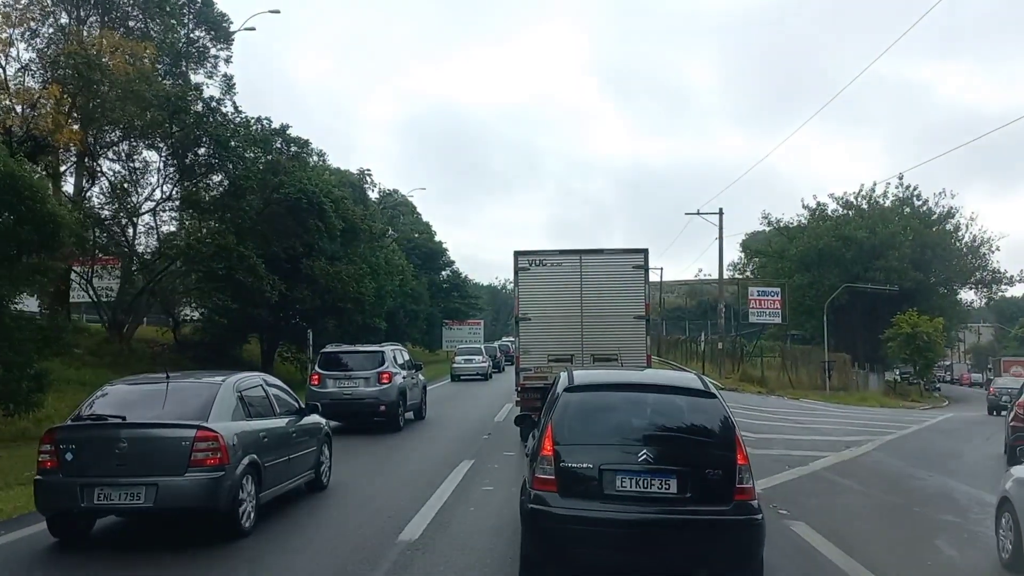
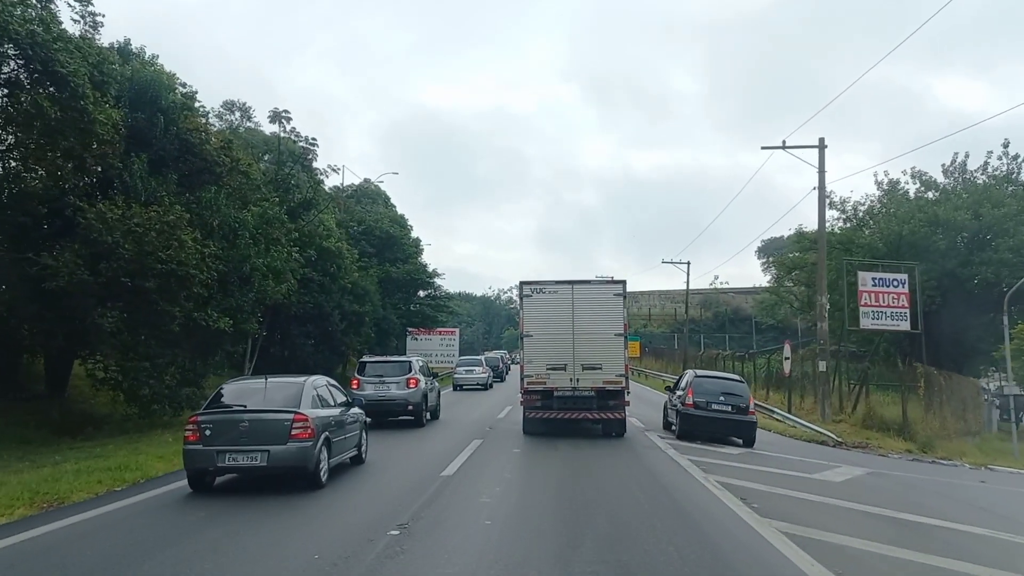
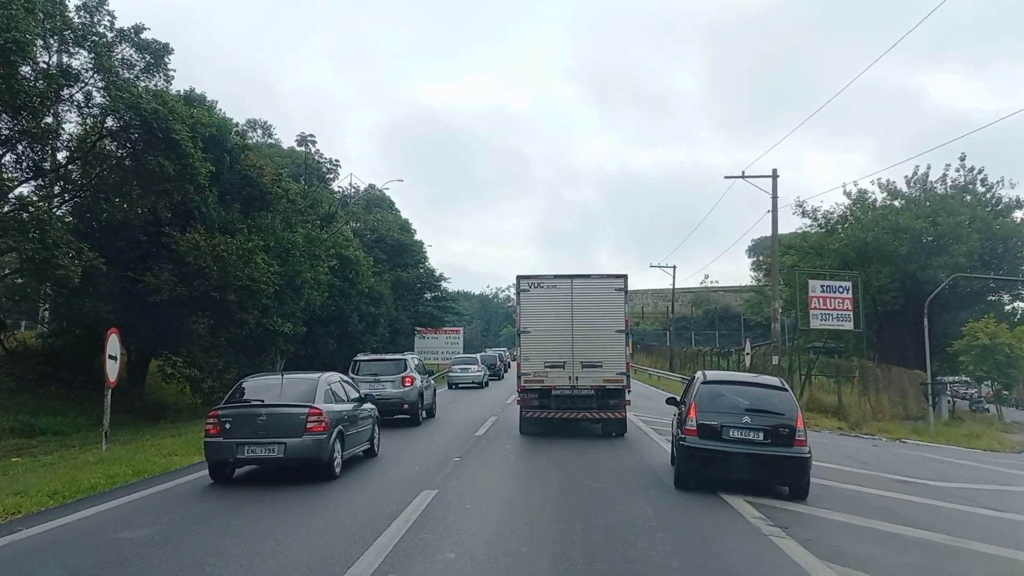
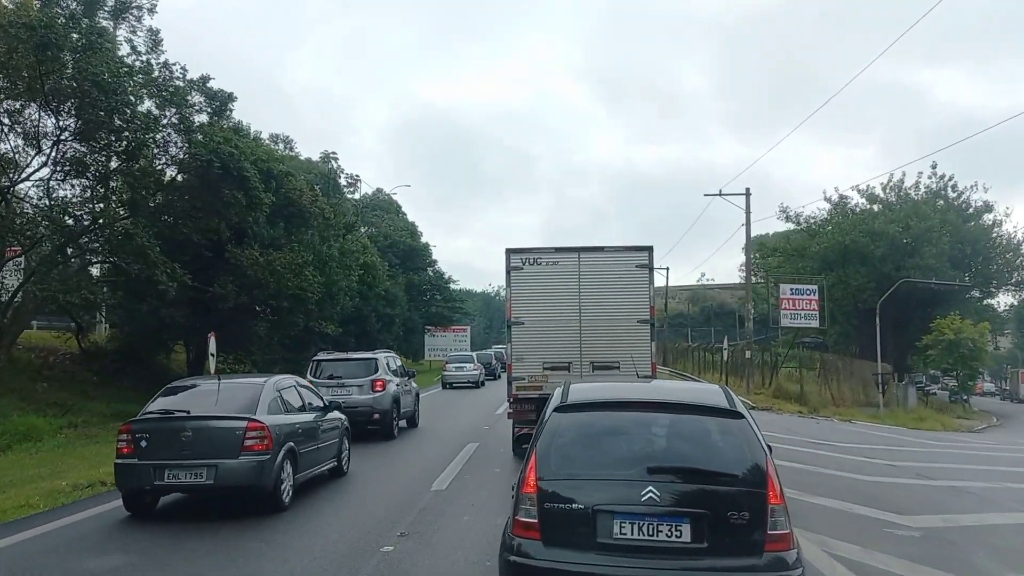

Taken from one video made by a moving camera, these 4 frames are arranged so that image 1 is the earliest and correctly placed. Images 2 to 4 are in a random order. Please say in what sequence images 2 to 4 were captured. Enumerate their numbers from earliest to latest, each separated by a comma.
4, 3, 2
